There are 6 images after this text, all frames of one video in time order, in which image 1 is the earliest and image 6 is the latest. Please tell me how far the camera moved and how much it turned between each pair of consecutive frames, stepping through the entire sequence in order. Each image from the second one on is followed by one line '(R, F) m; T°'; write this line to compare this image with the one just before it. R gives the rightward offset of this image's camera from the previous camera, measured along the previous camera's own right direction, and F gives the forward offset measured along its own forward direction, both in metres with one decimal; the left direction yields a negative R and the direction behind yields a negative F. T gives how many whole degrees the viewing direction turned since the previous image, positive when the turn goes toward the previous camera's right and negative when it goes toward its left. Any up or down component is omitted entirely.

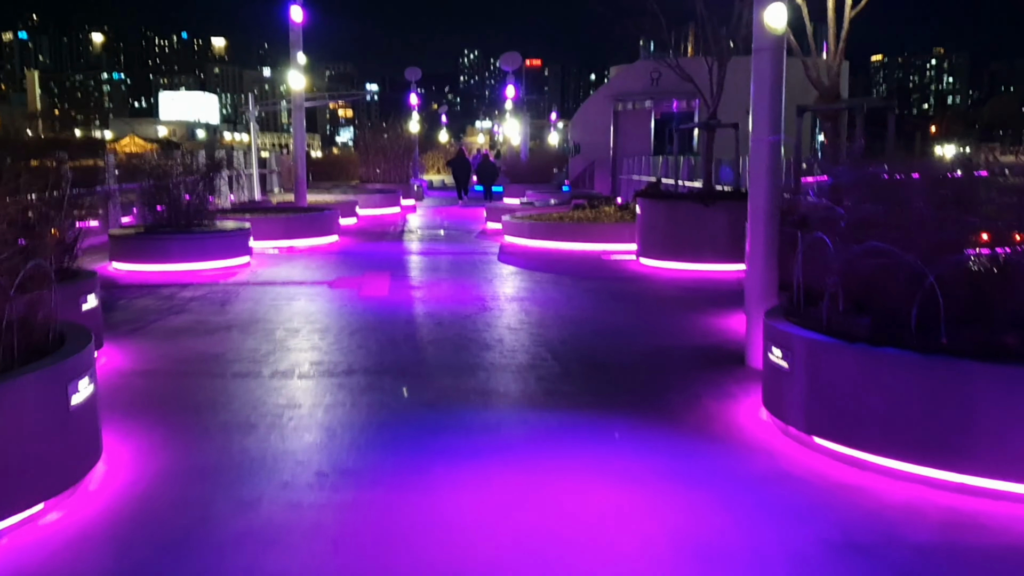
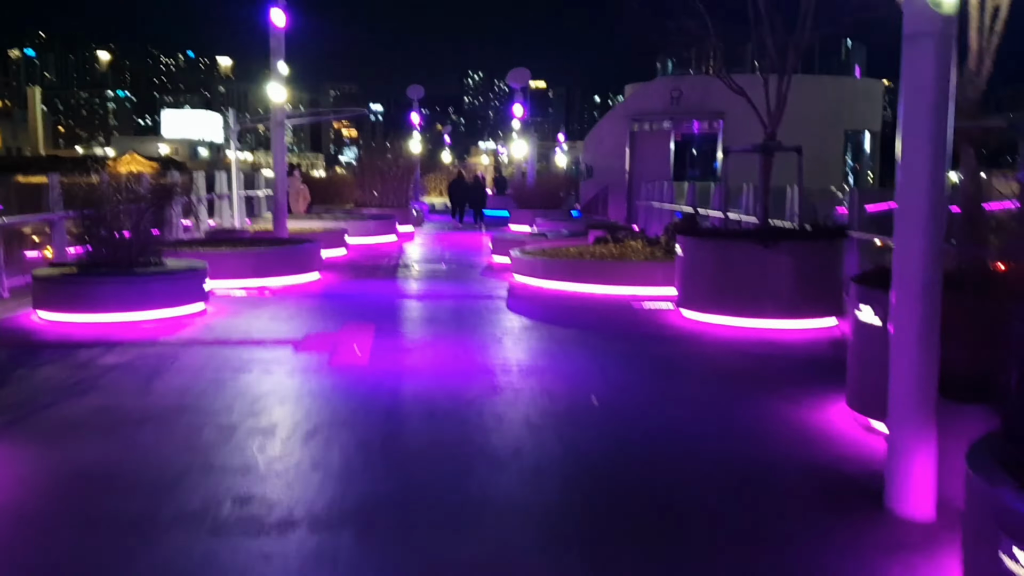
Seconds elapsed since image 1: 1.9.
(-0.1, +2.3) m; 0°
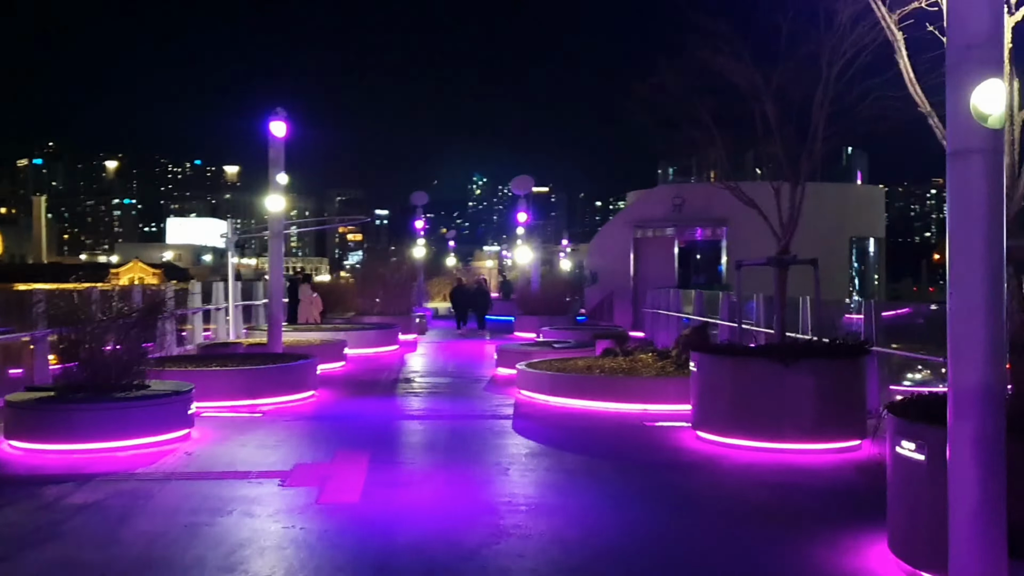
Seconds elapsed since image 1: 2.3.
(0.0, +0.5) m; 0°
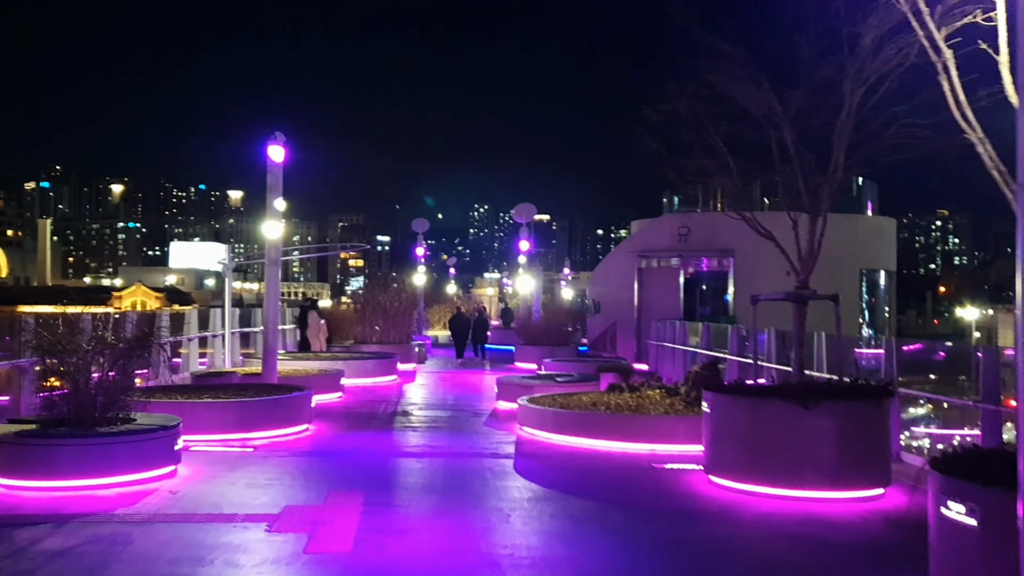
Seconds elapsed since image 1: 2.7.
(0.0, +0.4) m; 0°
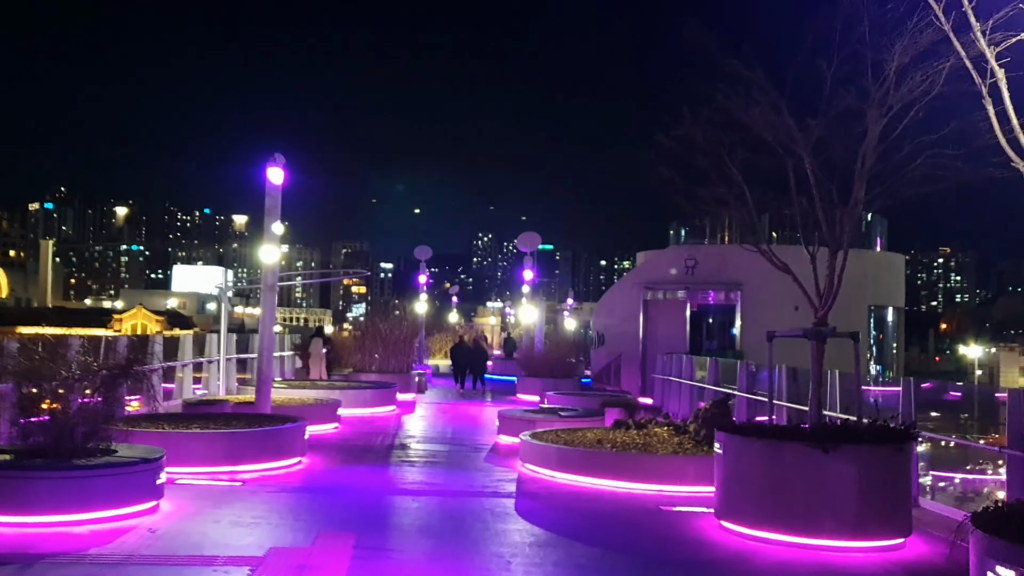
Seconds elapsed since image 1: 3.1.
(0.0, +0.5) m; 0°
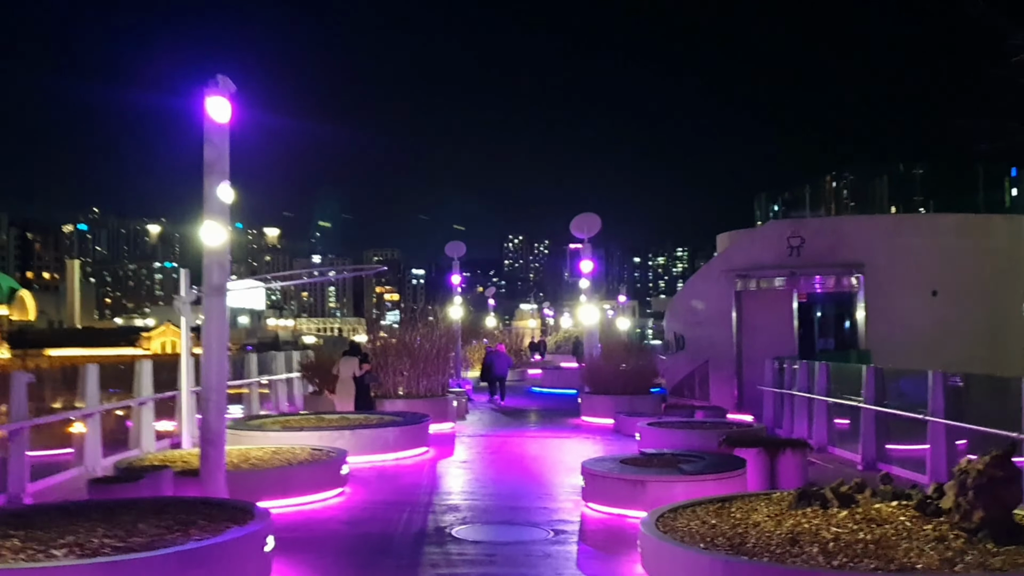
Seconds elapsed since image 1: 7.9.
(-0.5, +5.2) m; -2°
